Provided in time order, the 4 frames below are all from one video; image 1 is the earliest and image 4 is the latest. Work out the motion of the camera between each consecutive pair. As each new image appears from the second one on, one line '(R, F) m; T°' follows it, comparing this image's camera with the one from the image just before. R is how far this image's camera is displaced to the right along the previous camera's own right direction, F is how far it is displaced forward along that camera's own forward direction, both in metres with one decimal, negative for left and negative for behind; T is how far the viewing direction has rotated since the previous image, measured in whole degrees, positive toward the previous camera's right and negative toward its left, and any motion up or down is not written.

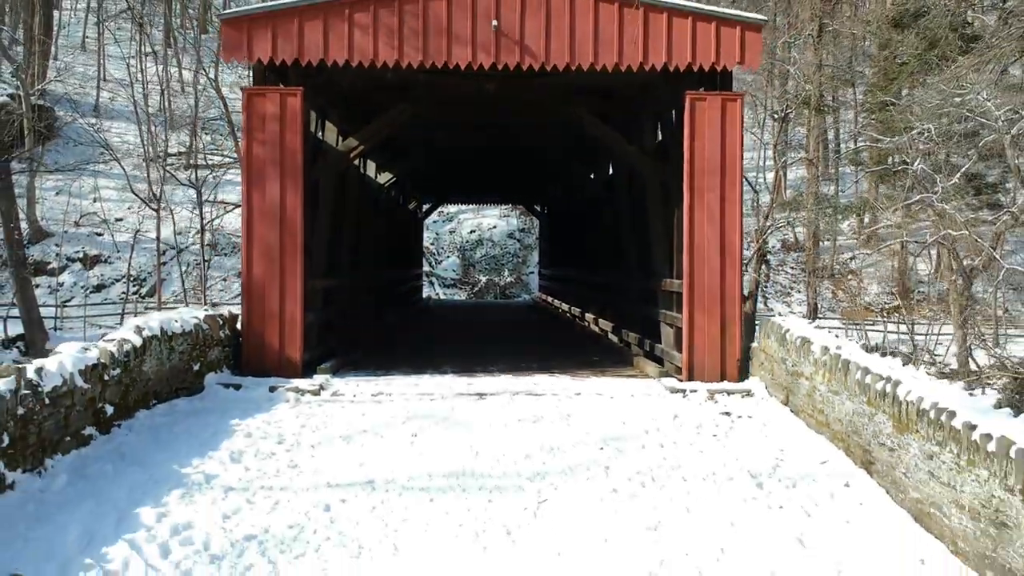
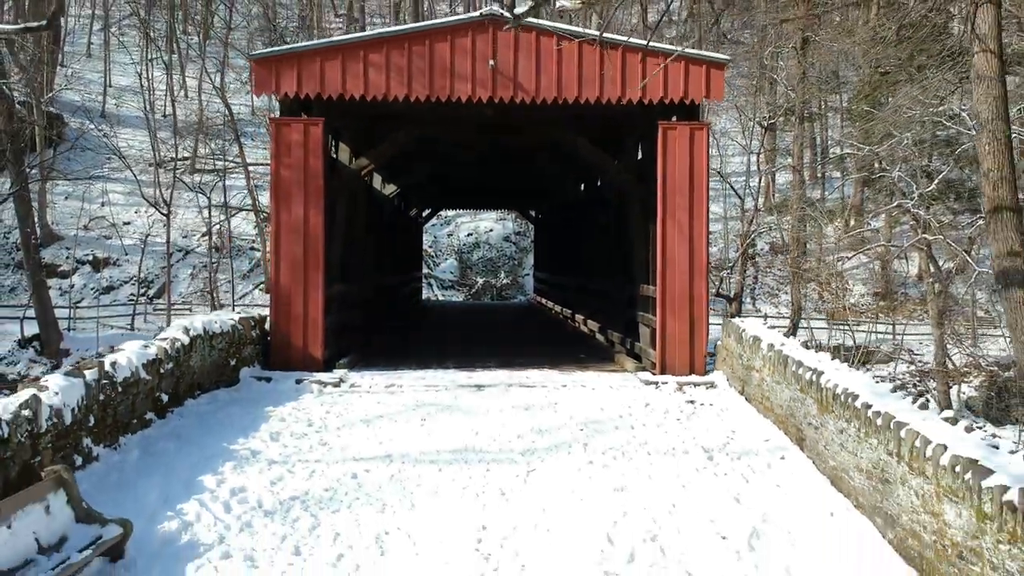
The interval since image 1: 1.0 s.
(0.0, -0.9) m; 0°
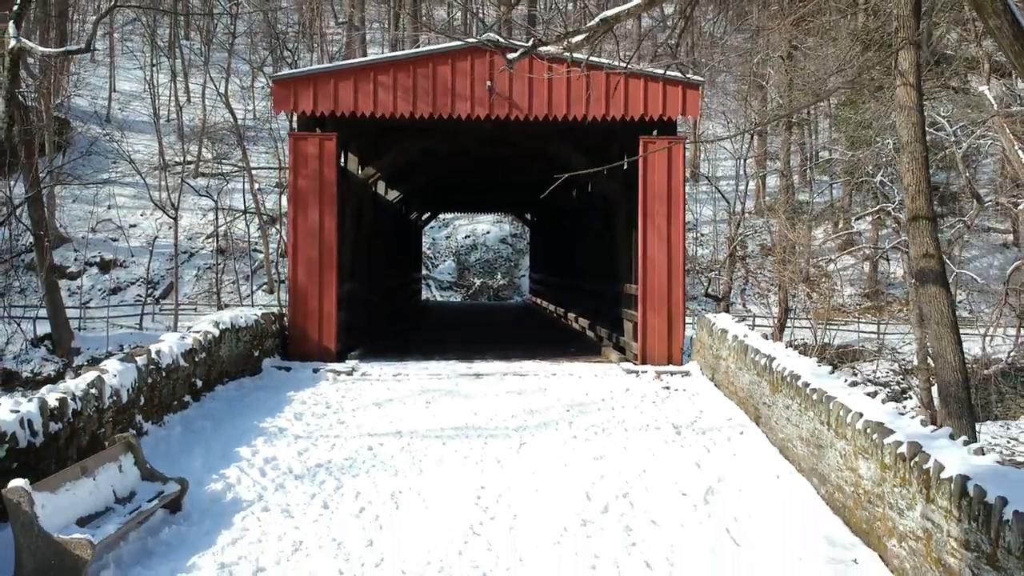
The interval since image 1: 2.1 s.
(0.0, -0.7) m; 0°
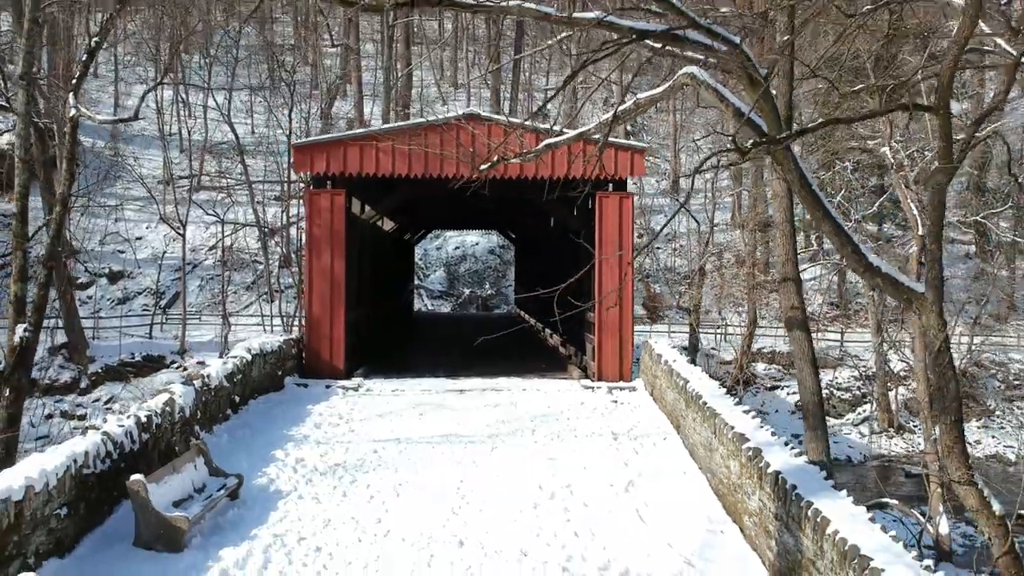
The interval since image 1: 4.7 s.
(+0.2, -1.6) m; +1°
